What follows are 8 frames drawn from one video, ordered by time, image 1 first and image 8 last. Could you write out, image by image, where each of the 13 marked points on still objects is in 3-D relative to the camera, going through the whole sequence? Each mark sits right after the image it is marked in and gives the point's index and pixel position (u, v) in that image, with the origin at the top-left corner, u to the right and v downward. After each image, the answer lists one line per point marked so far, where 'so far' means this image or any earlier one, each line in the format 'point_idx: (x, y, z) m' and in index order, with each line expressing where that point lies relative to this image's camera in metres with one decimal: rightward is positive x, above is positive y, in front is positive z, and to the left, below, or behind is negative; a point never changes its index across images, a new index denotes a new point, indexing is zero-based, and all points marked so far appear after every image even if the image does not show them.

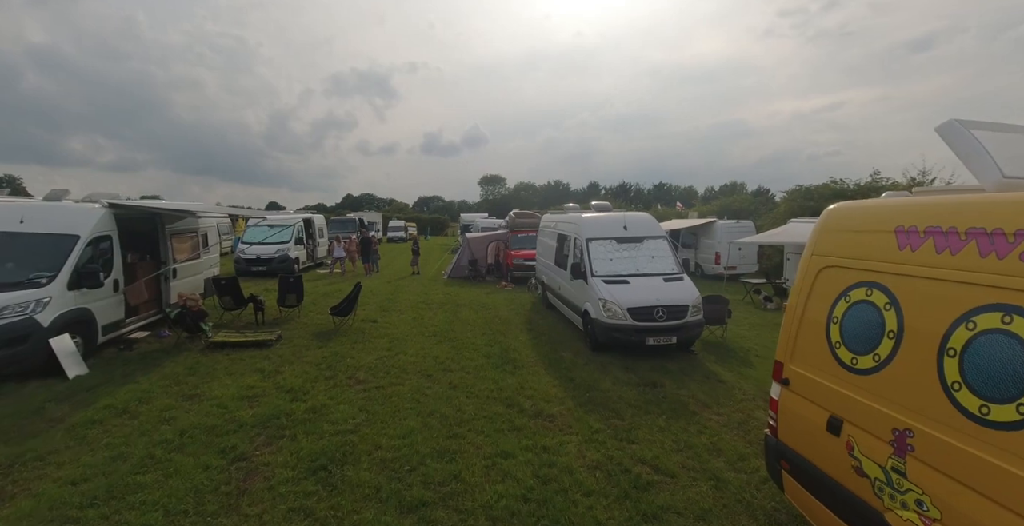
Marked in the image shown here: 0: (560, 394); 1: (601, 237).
0: (+0.7, -1.8, +6.4) m
1: (+1.9, +0.5, +9.5) m
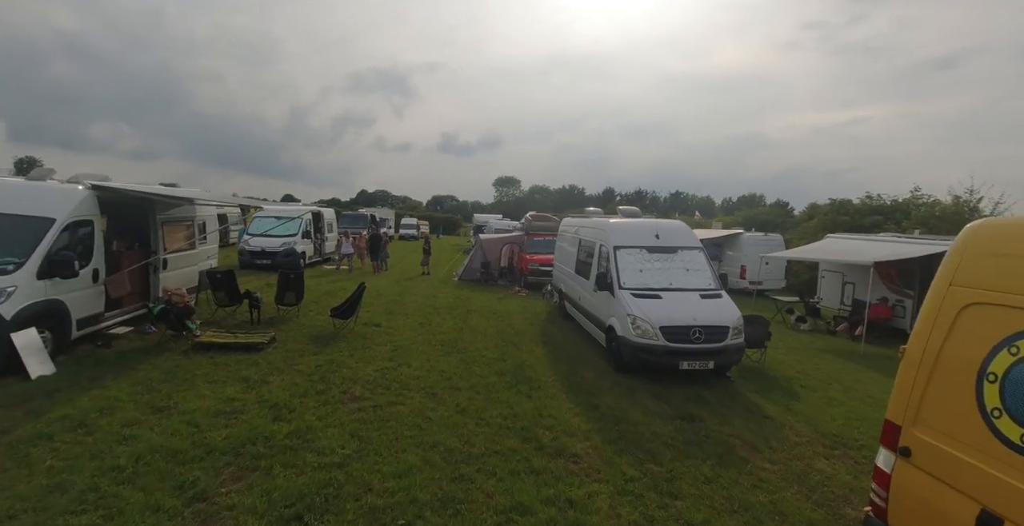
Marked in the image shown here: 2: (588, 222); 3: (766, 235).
0: (+0.9, -1.9, +5.5) m
1: (+2.2, +0.3, +8.6) m
2: (+1.8, +1.0, +10.7) m
3: (+10.9, +1.2, +19.7) m
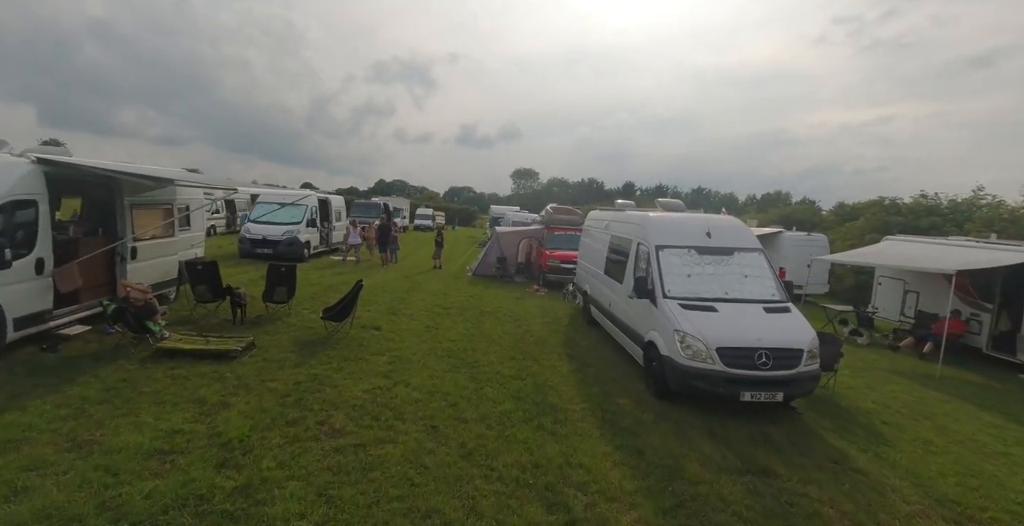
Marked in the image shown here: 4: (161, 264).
0: (+1.1, -2.0, +4.2) m
1: (+2.6, +0.3, +7.2) m
2: (+2.2, +1.0, +9.3) m
3: (+11.6, +1.1, +18.0) m
4: (-6.2, 0.0, +8.1) m
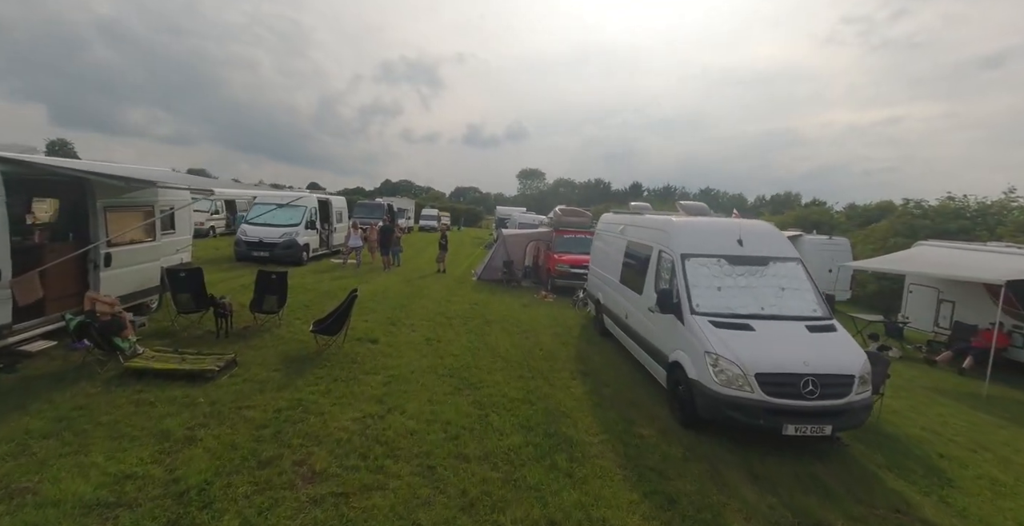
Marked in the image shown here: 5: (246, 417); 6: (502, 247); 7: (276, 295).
0: (+1.1, -2.1, +3.5) m
1: (+2.7, +0.1, +6.5) m
2: (+2.4, +0.8, +8.6) m
3: (+11.9, +0.9, +17.2) m
4: (-6.1, -0.1, +7.5) m
5: (-2.8, -1.6, +4.8) m
6: (-0.4, +0.6, +16.0) m
7: (-4.1, -0.6, +8.1) m
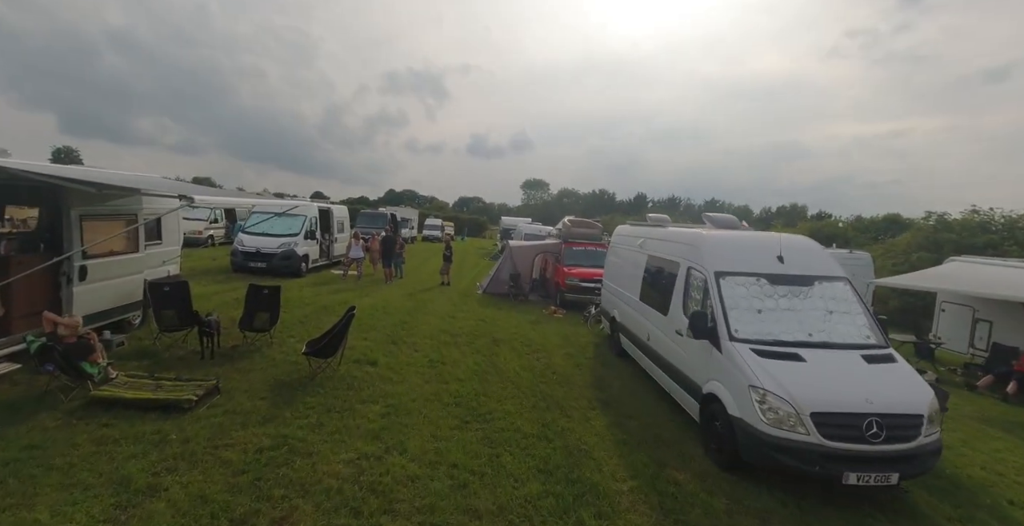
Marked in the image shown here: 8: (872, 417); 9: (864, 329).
0: (+1.3, -2.3, +2.8) m
1: (+2.9, -0.1, +5.8) m
2: (+2.6, +0.5, +8.0) m
3: (+12.1, +0.4, +16.5) m
4: (-5.9, -0.3, +6.9) m
5: (-2.6, -1.8, +4.2) m
6: (-0.1, +0.1, +15.4) m
7: (-3.9, -0.8, +7.5) m
8: (+3.5, -1.5, +4.4) m
9: (+4.2, -0.8, +5.4) m
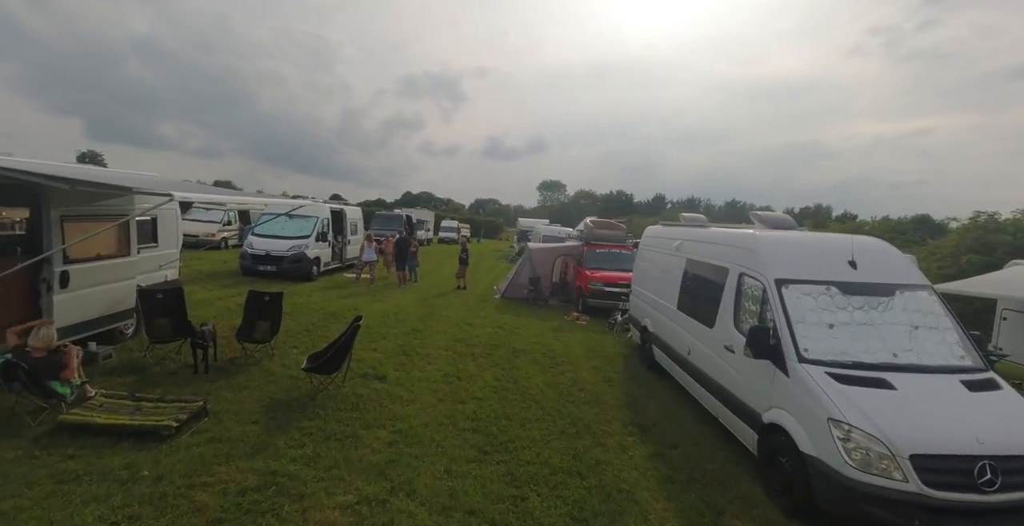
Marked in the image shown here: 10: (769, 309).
0: (+1.5, -2.4, +2.0) m
1: (+3.2, -0.2, +5.0) m
2: (+2.9, +0.5, +7.1) m
3: (+12.8, +0.3, +15.3) m
4: (-5.6, -0.4, +6.4) m
5: (-2.4, -1.8, +3.5) m
6: (+0.5, 0.0, +14.6) m
7: (-3.6, -0.9, +6.8) m
8: (+3.7, -1.5, +3.6) m
9: (+4.4, -0.8, +4.5) m
10: (+2.7, -0.5, +4.9) m
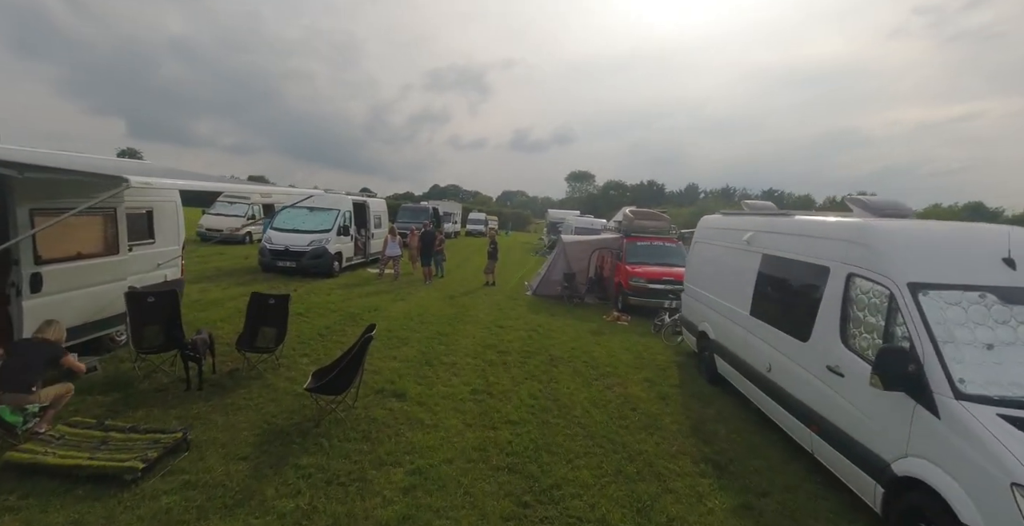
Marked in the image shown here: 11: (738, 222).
0: (+1.7, -2.4, +0.9) m
1: (+3.5, -0.2, +3.7) m
2: (+3.4, +0.5, +5.9) m
3: (+13.7, +0.5, +13.5) m
4: (-5.1, -0.4, +5.6) m
5: (-2.1, -1.9, +2.6) m
6: (+1.4, +0.2, +13.5) m
7: (-3.1, -0.8, +6.0) m
8: (+4.0, -1.5, +2.3) m
9: (+4.8, -0.8, +3.2) m
10: (+3.1, -0.5, +3.7) m
11: (+3.4, +0.6, +6.9) m
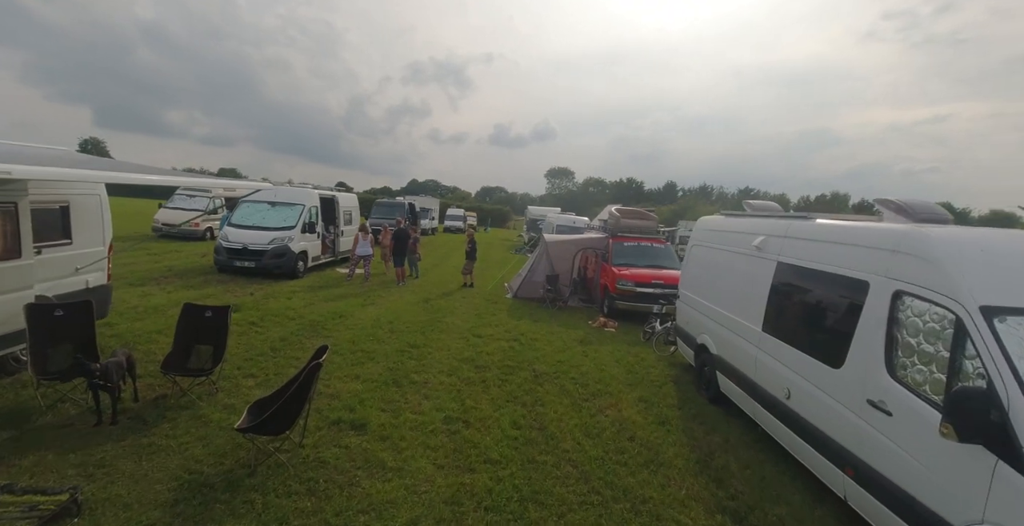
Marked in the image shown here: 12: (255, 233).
0: (+1.7, -2.5, +0.2) m
1: (+3.4, -0.3, +3.1) m
2: (+3.2, +0.4, +5.2) m
3: (+13.2, +0.4, +13.3) m
4: (-5.3, -0.4, +4.6) m
5: (-2.2, -2.0, +1.7) m
6: (+0.9, +0.2, +12.8) m
7: (-3.3, -0.9, +5.0) m
8: (+3.9, -1.7, +1.7) m
9: (+4.7, -1.0, +2.6) m
10: (+3.0, -0.6, +3.0) m
11: (+3.2, +0.5, +6.3) m
12: (-6.5, +0.8, +11.7) m
